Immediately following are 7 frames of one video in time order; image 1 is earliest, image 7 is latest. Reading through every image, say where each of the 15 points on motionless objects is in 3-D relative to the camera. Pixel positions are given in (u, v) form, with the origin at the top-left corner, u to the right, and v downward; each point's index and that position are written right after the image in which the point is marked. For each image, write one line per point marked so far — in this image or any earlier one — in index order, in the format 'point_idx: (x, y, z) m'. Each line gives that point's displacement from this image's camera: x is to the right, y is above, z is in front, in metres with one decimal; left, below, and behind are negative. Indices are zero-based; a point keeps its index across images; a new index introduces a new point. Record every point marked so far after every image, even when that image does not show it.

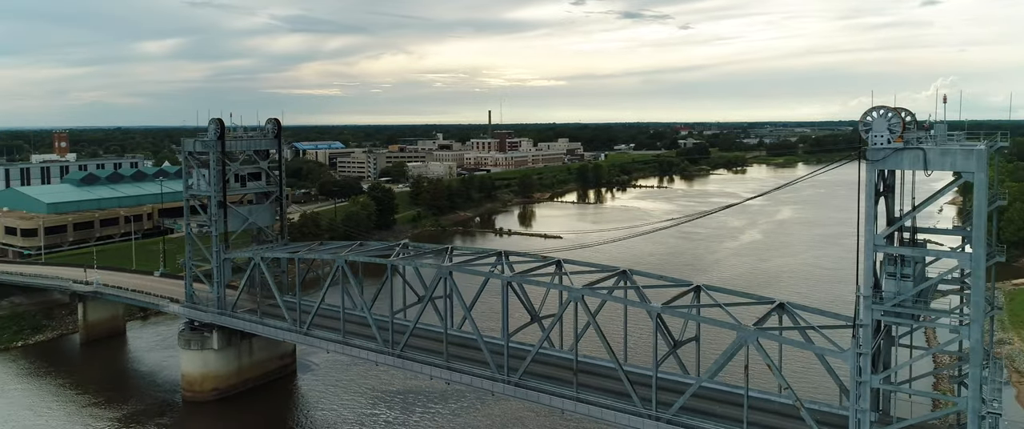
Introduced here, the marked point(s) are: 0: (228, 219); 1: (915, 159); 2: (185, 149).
0: (-7.1, -0.1, +18.7) m
1: (+5.3, +0.7, +9.9) m
2: (-8.0, +1.6, +18.5) m
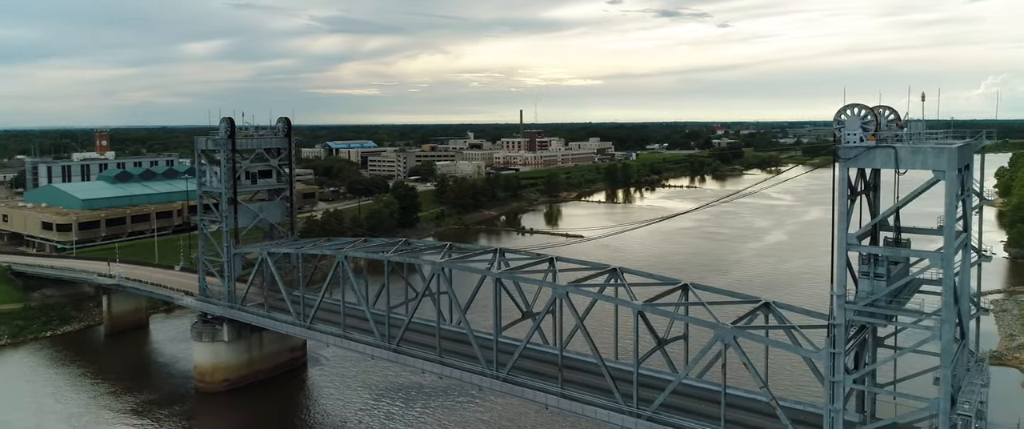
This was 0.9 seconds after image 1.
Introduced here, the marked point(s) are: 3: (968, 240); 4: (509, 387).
0: (-7.0, 0.0, +19.2) m
1: (+4.9, +0.7, +9.8) m
2: (-8.0, +1.7, +19.1) m
3: (+6.8, -0.4, +11.1) m
4: (0.0, -3.1, +13.4) m
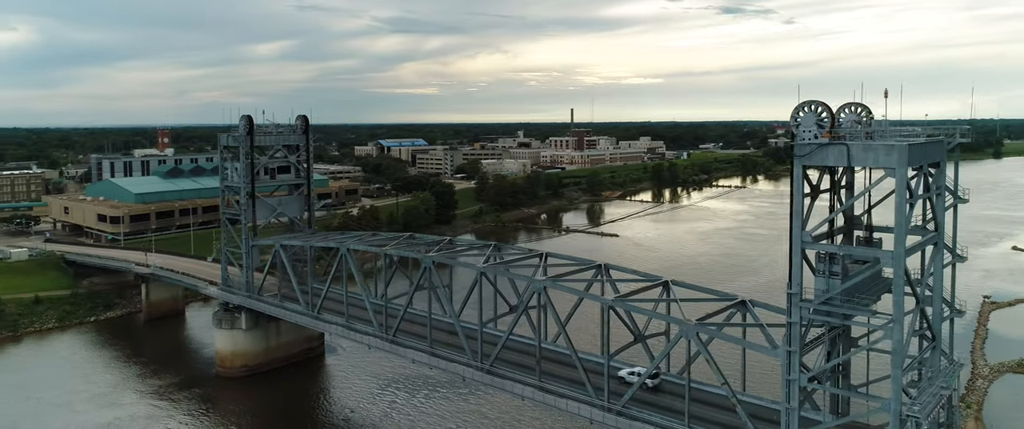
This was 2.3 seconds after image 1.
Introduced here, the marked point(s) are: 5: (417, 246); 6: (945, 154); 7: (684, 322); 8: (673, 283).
0: (-6.9, +0.1, +20.1) m
1: (+4.3, +0.8, +9.7) m
2: (-7.8, +1.9, +20.1) m
3: (+6.2, -0.4, +10.9) m
4: (-0.3, -3.0, +13.8) m
5: (-2.2, -0.7, +17.1) m
6: (+6.2, +0.9, +10.8) m
7: (+2.7, -1.7, +11.7) m
8: (+2.9, -1.2, +13.7) m
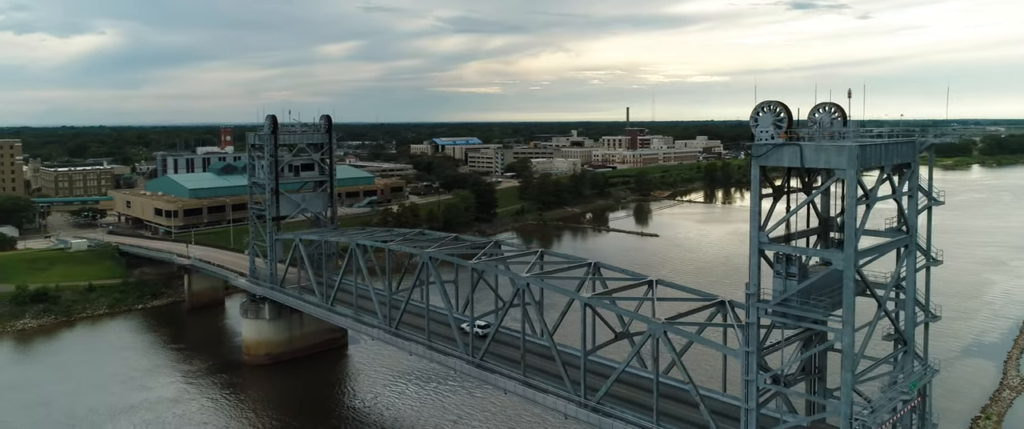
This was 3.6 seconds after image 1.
0: (-6.5, +0.3, +21.1) m
1: (+3.7, +0.8, +9.7) m
2: (-7.4, +2.1, +21.1) m
3: (+5.7, -0.4, +10.7) m
4: (-0.6, -3.0, +14.1) m
5: (-2.2, -0.7, +17.7) m
6: (+5.7, +0.8, +10.6) m
7: (+2.2, -1.7, +11.8) m
8: (+2.7, -1.2, +13.8) m
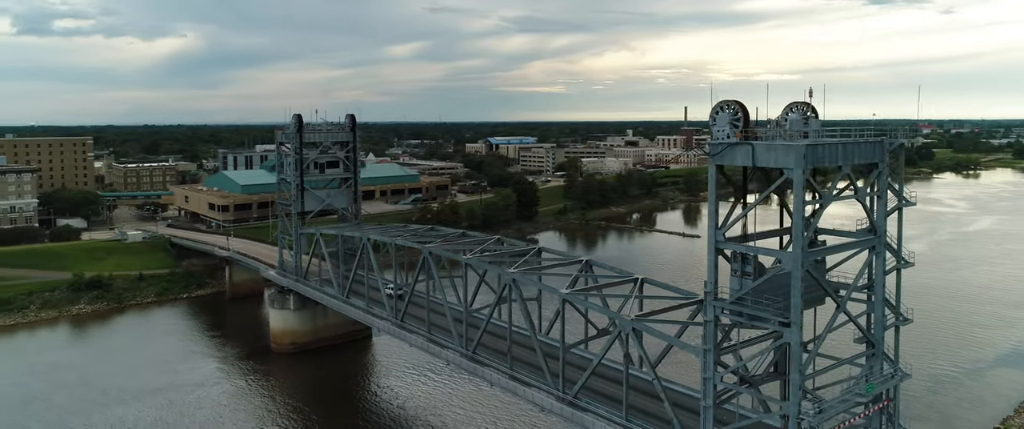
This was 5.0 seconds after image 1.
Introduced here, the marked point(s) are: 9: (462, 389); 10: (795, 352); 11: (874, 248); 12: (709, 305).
0: (-6.1, +0.4, +22.0) m
1: (+3.1, +0.8, +9.8) m
2: (-6.9, +2.2, +22.1) m
3: (+5.2, -0.4, +10.6) m
4: (-0.8, -2.9, +14.5) m
5: (-2.1, -0.6, +18.2) m
6: (+5.2, +0.8, +10.4) m
7: (+1.8, -1.6, +12.0) m
8: (+2.4, -1.2, +13.9) m
9: (-1.3, -4.5, +19.6) m
10: (+3.6, -1.7, +9.4) m
11: (+5.1, -0.5, +10.6) m
12: (+2.7, -1.3, +10.3) m
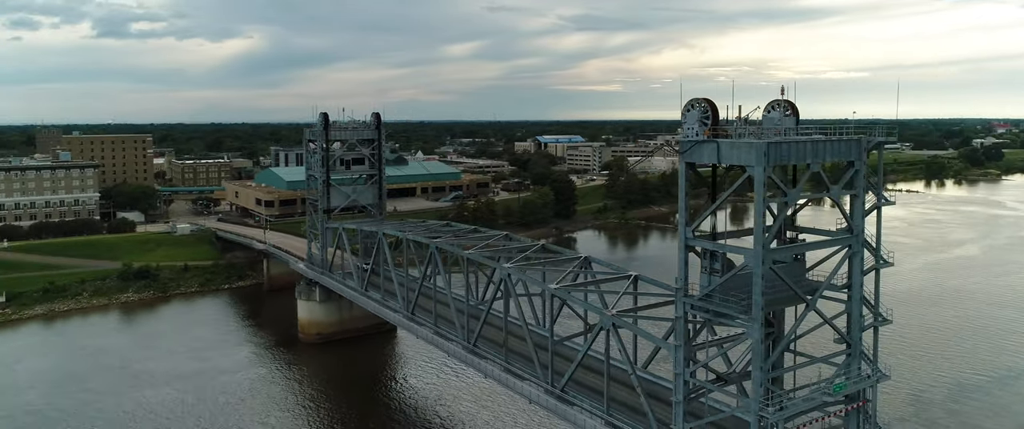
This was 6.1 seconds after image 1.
0: (-5.5, +0.6, +22.7) m
1: (+2.6, +0.8, +9.8) m
2: (-6.3, +2.4, +22.9) m
3: (+4.8, -0.4, +10.5) m
4: (-0.9, -2.8, +14.9) m
5: (-1.8, -0.5, +18.6) m
6: (+4.8, +0.8, +10.3) m
7: (+1.5, -1.6, +12.1) m
8: (+2.3, -1.2, +14.0) m
9: (-1.0, -4.4, +20.0) m
10: (+3.1, -1.7, +9.4) m
11: (+4.8, -0.5, +10.5) m
12: (+2.3, -1.2, +10.4) m
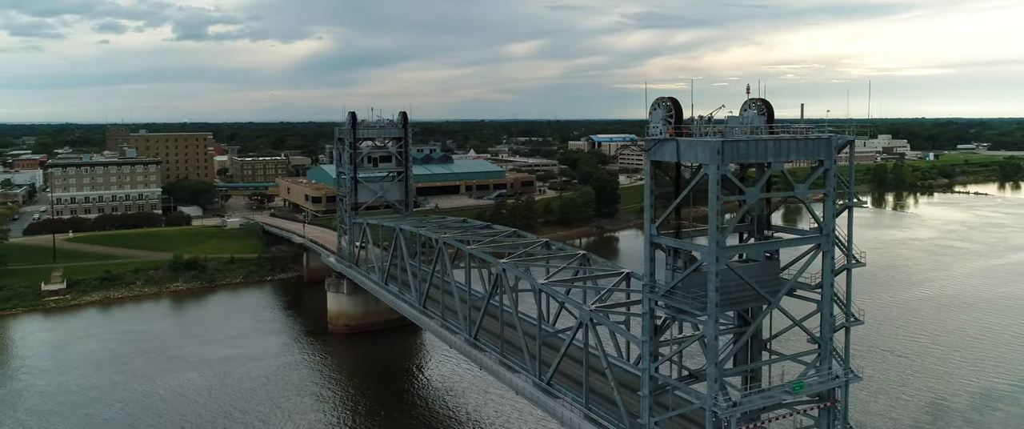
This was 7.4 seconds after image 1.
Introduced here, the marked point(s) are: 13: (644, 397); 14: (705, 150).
0: (-4.8, +0.7, +23.5) m
1: (+2.2, +0.8, +10.0) m
2: (-5.6, +2.5, +23.8) m
3: (+4.3, -0.4, +10.4) m
4: (-1.0, -2.7, +15.3) m
5: (-1.5, -0.4, +19.1) m
6: (+4.4, +0.8, +10.2) m
7: (+1.2, -1.5, +12.4) m
8: (+2.2, -1.1, +14.2) m
9: (-0.6, -4.3, +20.4) m
10: (+2.5, -1.7, +9.5) m
11: (+4.3, -0.5, +10.5) m
12: (+1.9, -1.2, +10.6) m
13: (+1.9, -2.6, +10.7) m
14: (+2.4, +0.8, +9.4) m
